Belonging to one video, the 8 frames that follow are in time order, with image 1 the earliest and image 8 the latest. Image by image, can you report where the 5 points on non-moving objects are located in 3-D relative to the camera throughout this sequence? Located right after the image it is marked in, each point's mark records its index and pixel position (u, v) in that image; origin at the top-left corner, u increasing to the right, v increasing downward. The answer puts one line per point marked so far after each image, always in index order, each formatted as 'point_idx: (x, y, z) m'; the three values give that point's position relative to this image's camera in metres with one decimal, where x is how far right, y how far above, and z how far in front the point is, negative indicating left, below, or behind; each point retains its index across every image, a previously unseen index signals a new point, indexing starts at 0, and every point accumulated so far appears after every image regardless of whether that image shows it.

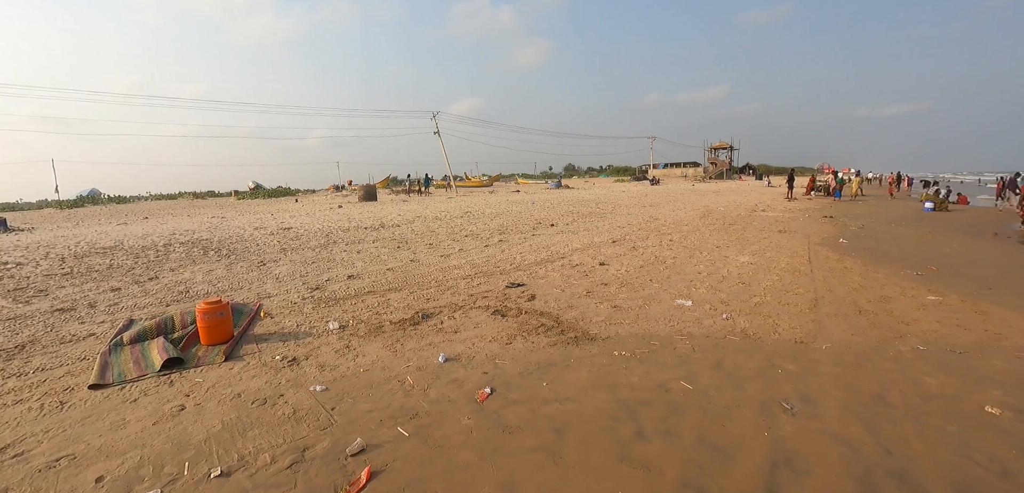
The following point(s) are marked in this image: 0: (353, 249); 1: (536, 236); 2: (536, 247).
0: (-3.6, 0.0, +10.1) m
1: (+0.5, +0.3, +11.0) m
2: (+0.5, 0.0, +9.8) m
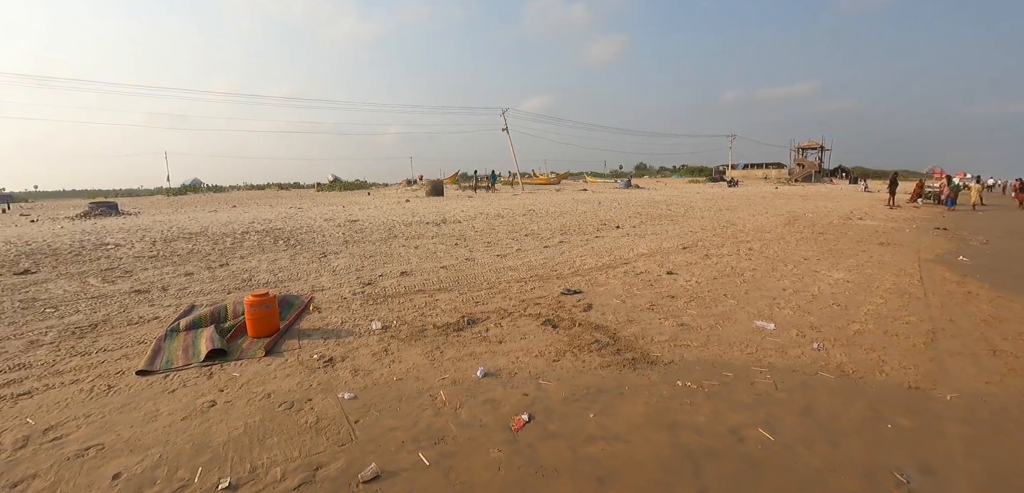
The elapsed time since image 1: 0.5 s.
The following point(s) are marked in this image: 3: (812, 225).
0: (-2.3, +0.1, +10.1) m
1: (+2.0, +0.3, +10.4) m
2: (+1.7, 0.0, +9.1) m
3: (+7.6, +0.5, +11.8) m
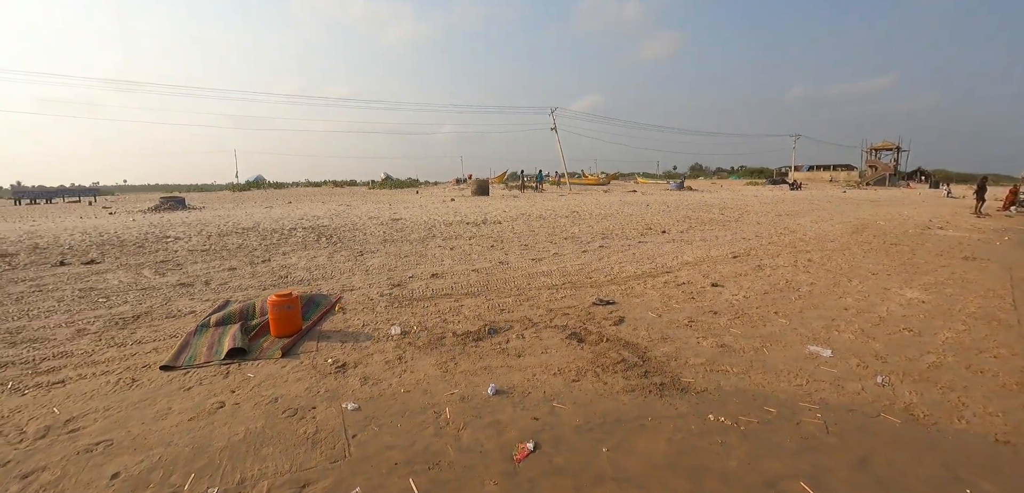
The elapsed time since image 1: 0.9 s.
0: (-1.5, +0.1, +10.0) m
1: (+2.8, +0.1, +9.8) m
2: (+2.3, -0.1, +8.6) m
3: (+8.5, +0.3, +10.6) m
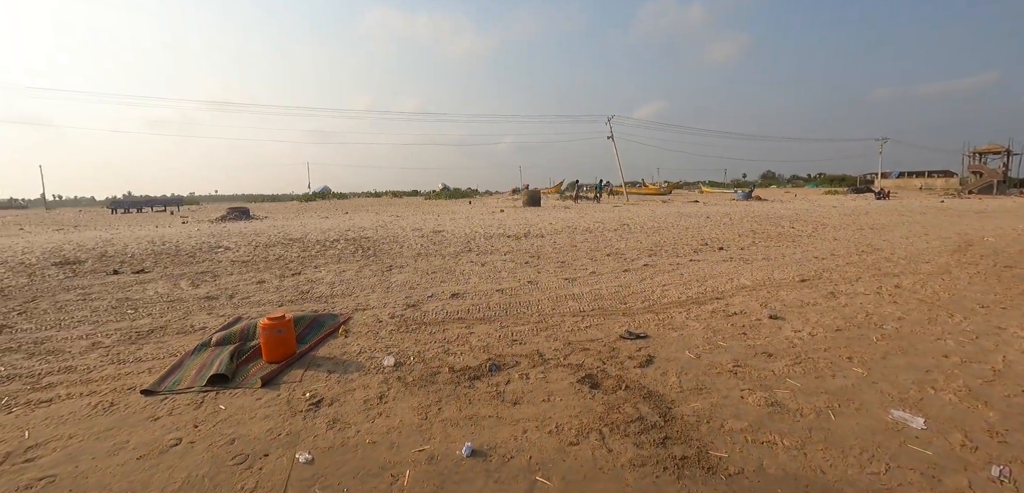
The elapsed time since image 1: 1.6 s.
0: (-0.7, -0.2, +9.5) m
1: (+3.5, -0.2, +8.7) m
2: (+2.9, -0.5, +7.6) m
3: (+9.3, -0.2, +8.7) m
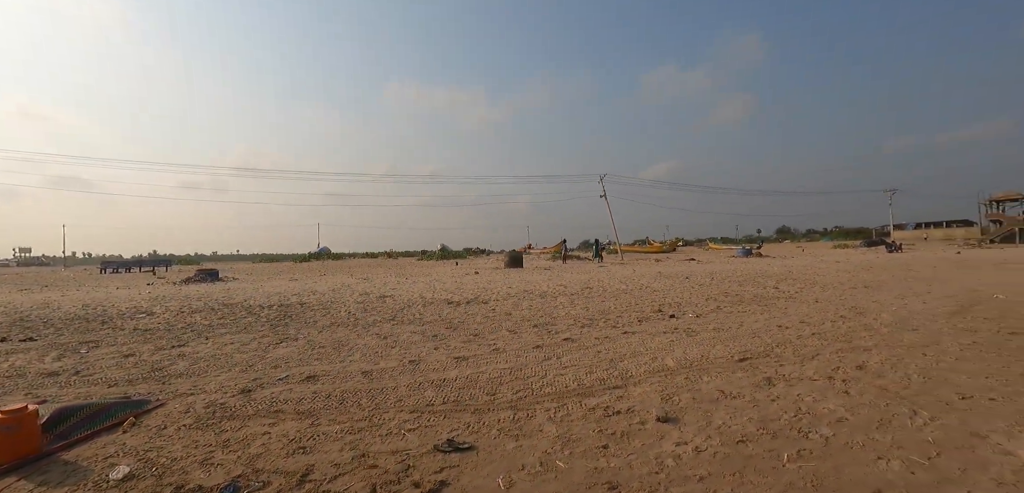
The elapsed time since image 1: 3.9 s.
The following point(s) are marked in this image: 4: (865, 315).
0: (-2.2, -1.5, +8.4) m
1: (+1.9, -1.4, +7.4) m
2: (+1.2, -1.5, +6.3) m
3: (+7.7, -1.4, +6.9) m
4: (+6.4, -1.2, +8.2) m
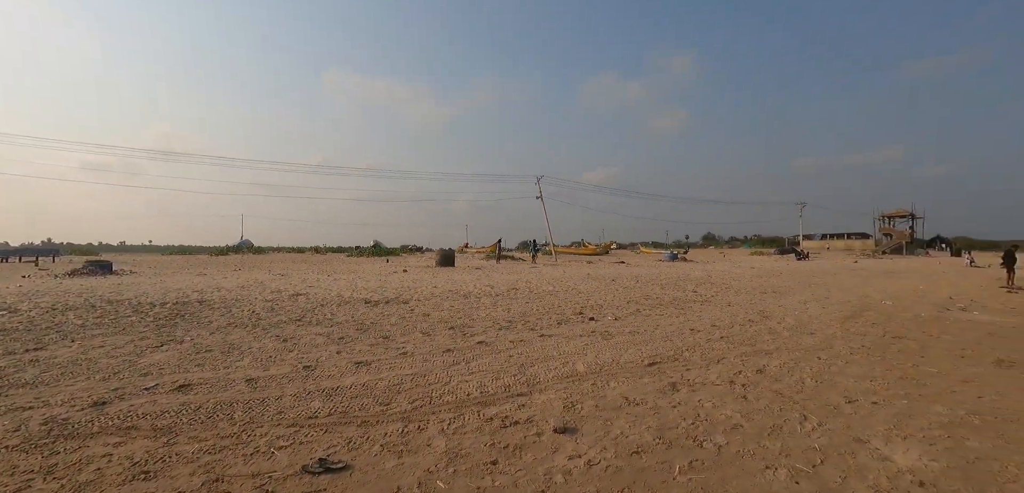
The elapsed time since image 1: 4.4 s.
0: (-3.7, -1.4, +7.8) m
1: (+0.5, -1.4, +7.2) m
2: (0.0, -1.5, +6.0) m
3: (+6.3, -1.5, +7.5) m
4: (+4.9, -1.4, +8.6) m
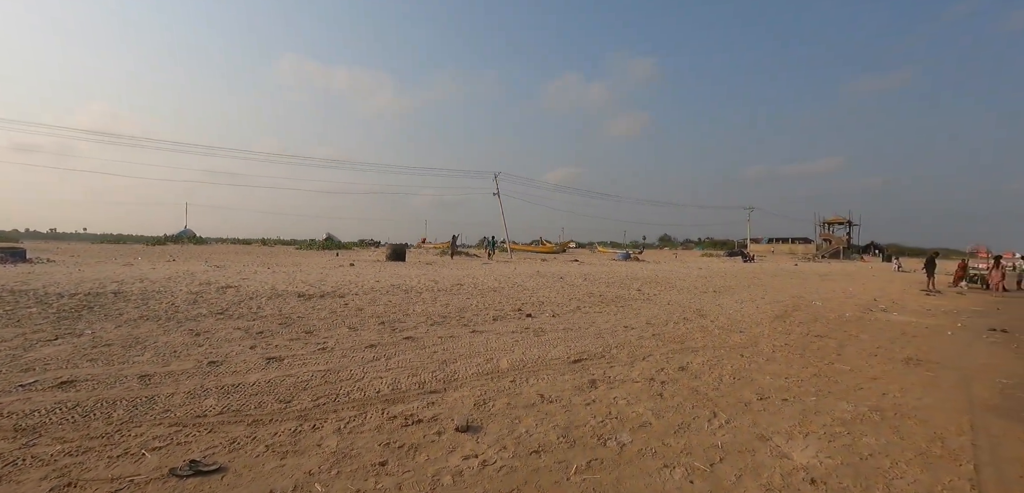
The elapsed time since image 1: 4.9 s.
0: (-4.8, -1.2, +7.4) m
1: (-0.5, -1.3, +7.1) m
2: (-1.0, -1.4, +5.9) m
3: (+5.2, -1.6, +7.8) m
4: (+3.8, -1.4, +8.8) m
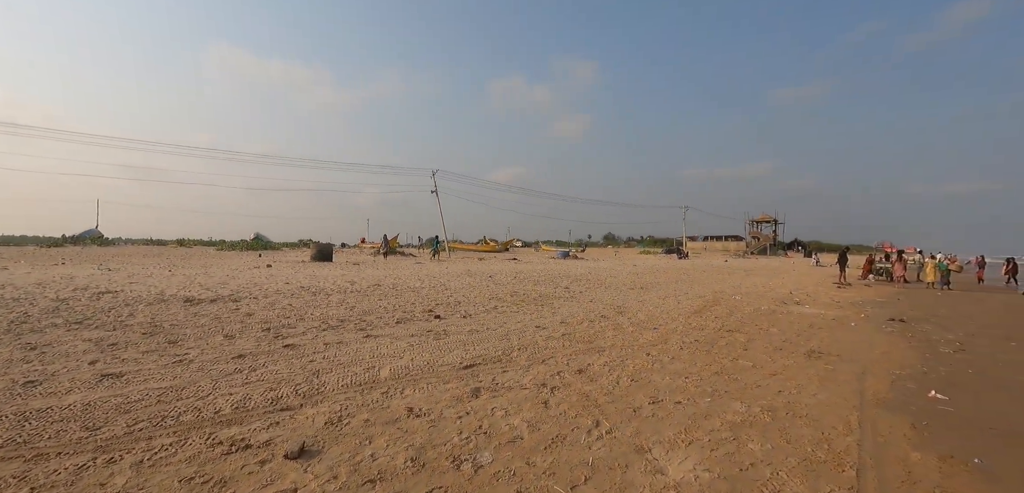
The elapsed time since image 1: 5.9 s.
0: (-6.2, -1.2, +6.4) m
1: (-2.0, -1.3, +6.5) m
2: (-2.3, -1.4, +5.3) m
3: (+3.7, -1.5, +7.7) m
4: (+2.1, -1.3, +8.6) m
